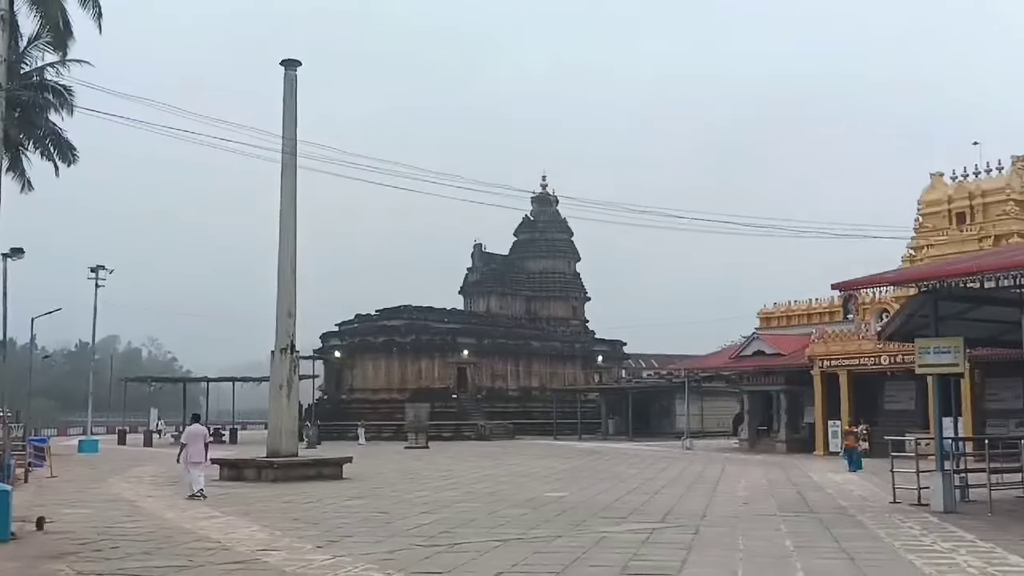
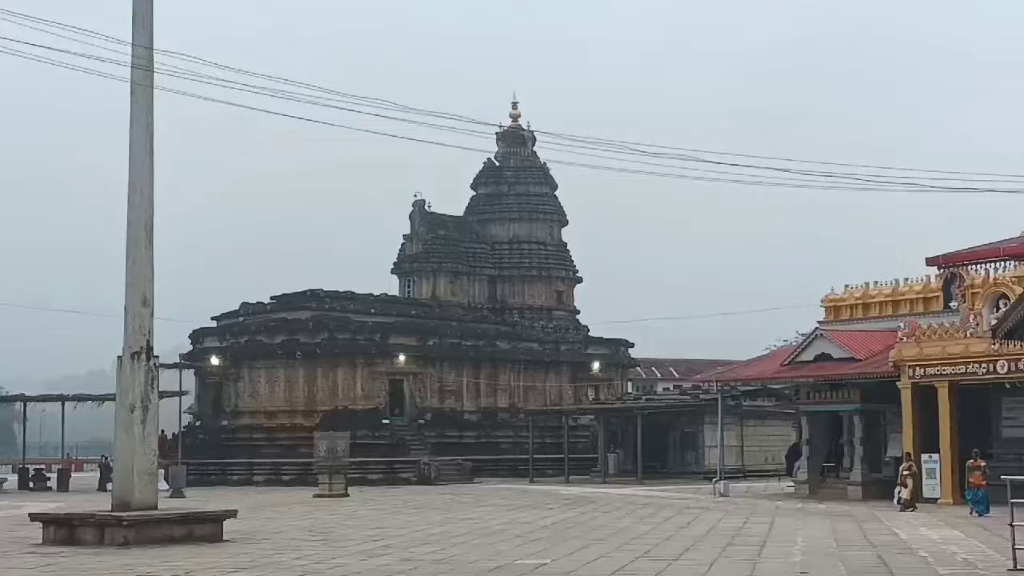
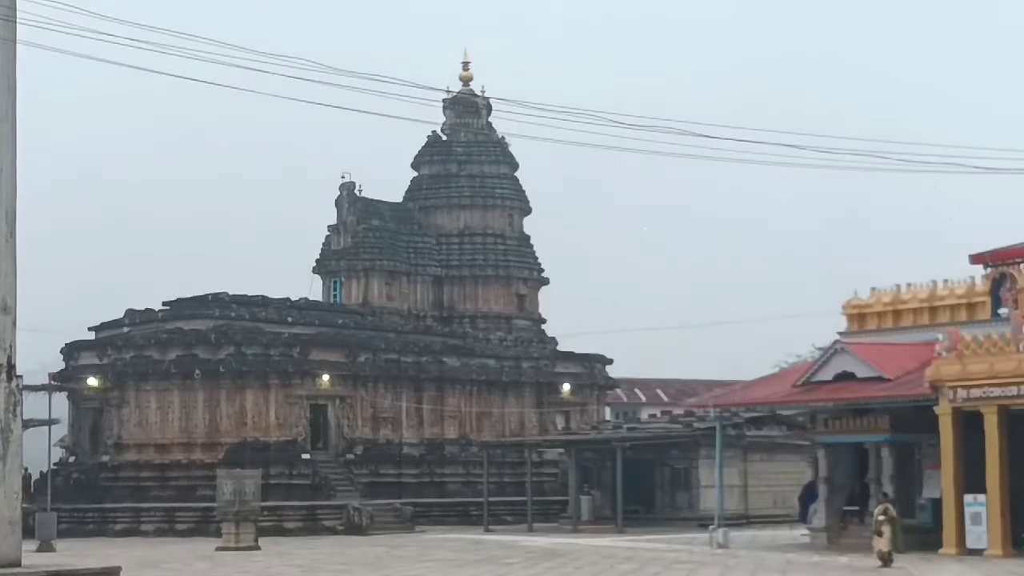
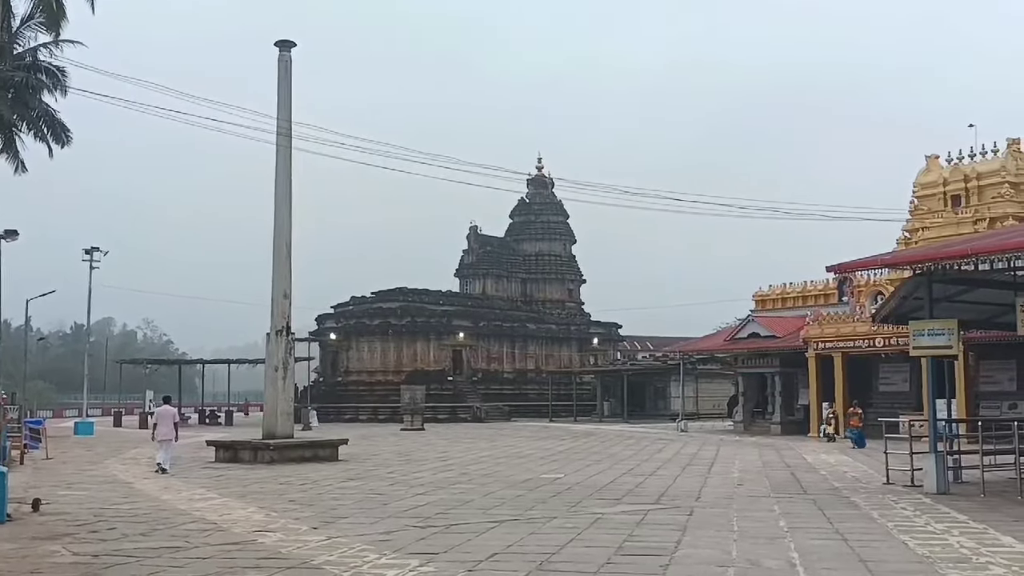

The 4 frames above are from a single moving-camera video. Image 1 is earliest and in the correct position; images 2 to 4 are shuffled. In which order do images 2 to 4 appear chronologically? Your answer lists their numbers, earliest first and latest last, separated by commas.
4, 2, 3
